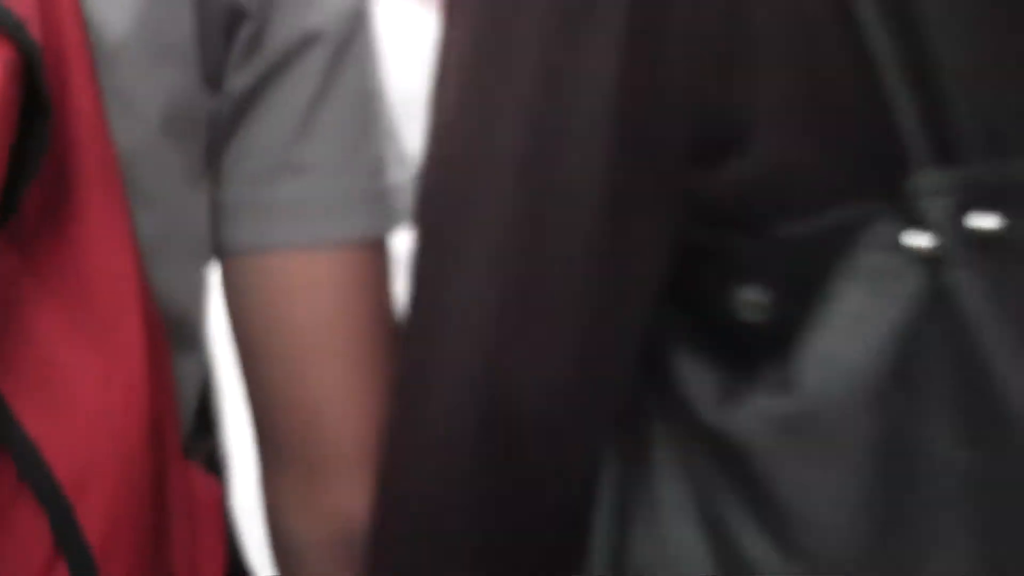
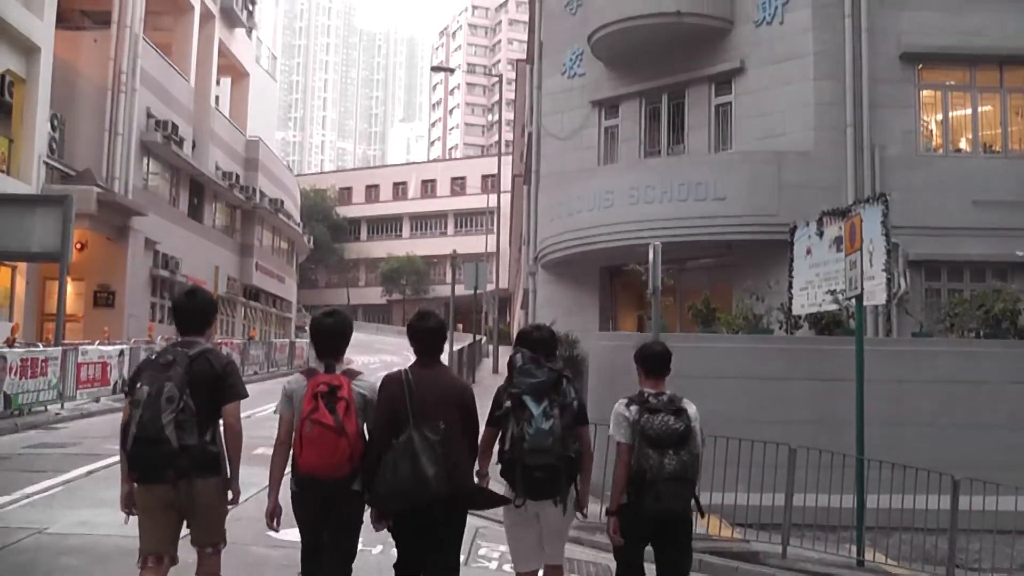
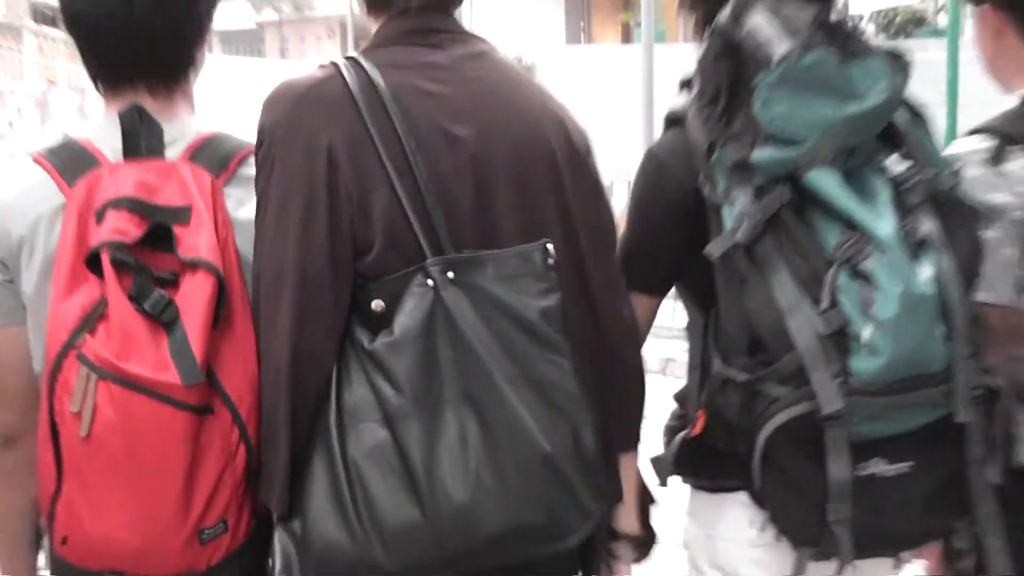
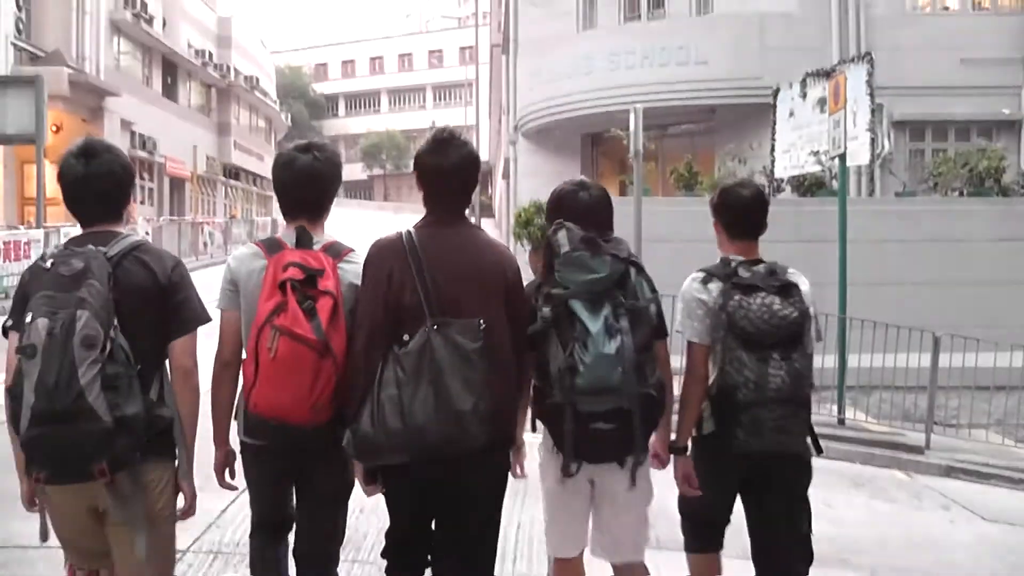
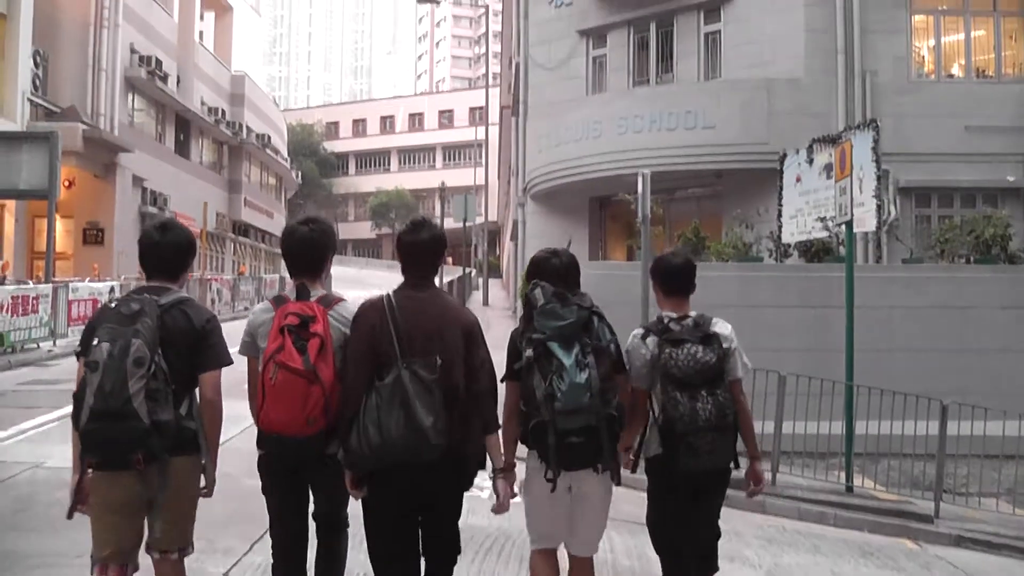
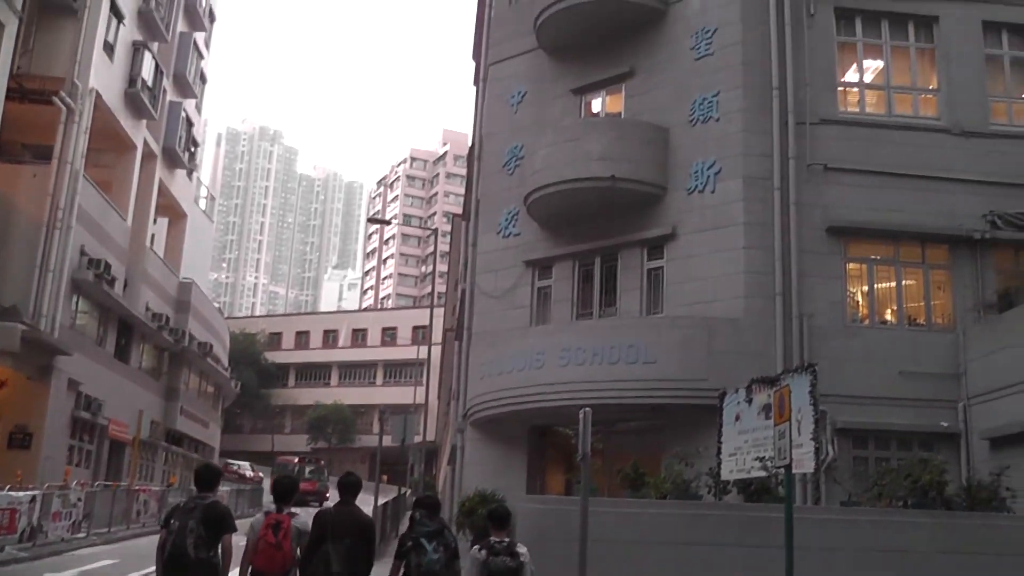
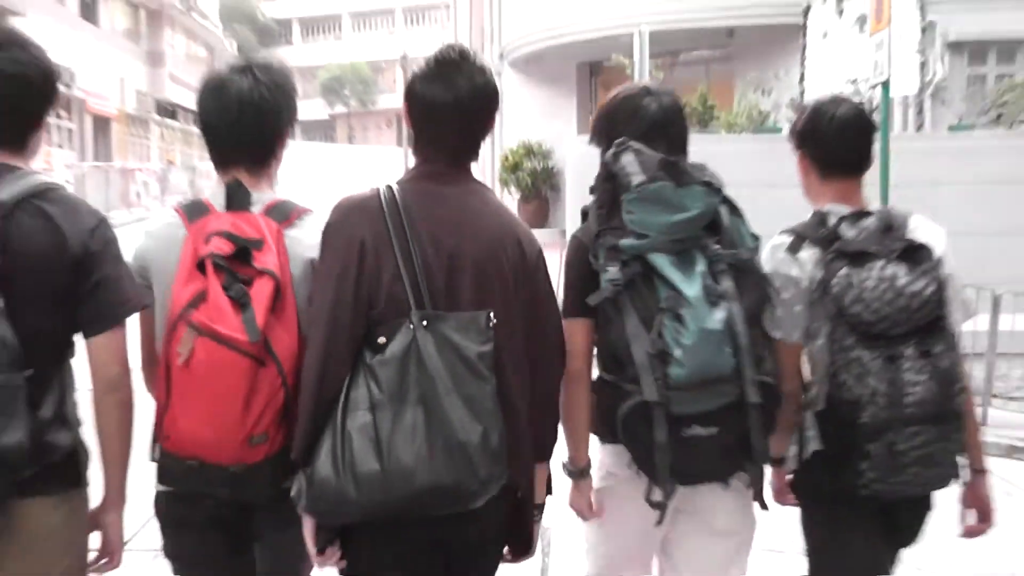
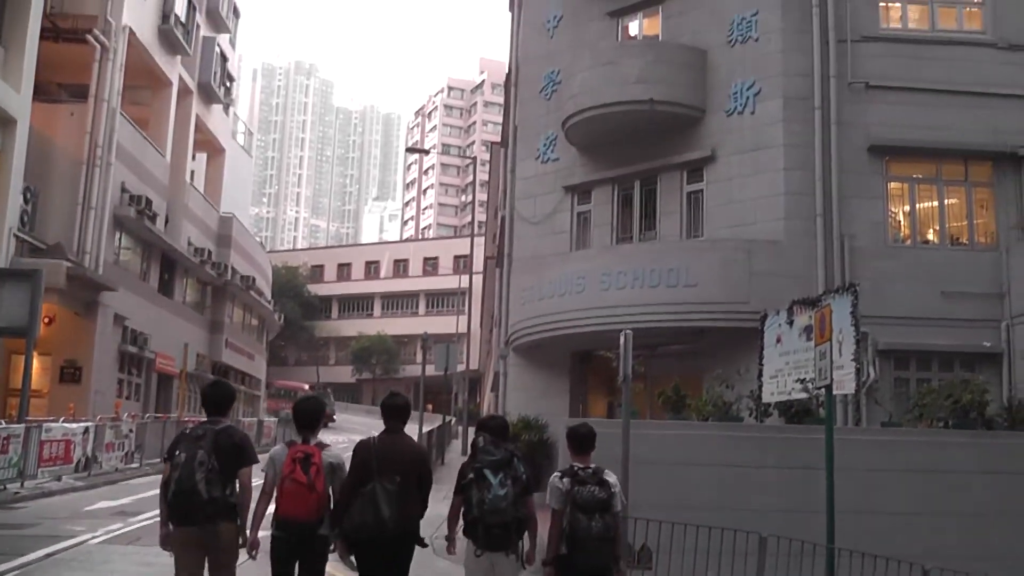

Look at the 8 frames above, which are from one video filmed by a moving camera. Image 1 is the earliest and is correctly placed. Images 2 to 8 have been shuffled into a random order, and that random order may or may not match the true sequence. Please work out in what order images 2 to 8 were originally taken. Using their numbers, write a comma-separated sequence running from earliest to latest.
3, 7, 4, 5, 2, 8, 6
